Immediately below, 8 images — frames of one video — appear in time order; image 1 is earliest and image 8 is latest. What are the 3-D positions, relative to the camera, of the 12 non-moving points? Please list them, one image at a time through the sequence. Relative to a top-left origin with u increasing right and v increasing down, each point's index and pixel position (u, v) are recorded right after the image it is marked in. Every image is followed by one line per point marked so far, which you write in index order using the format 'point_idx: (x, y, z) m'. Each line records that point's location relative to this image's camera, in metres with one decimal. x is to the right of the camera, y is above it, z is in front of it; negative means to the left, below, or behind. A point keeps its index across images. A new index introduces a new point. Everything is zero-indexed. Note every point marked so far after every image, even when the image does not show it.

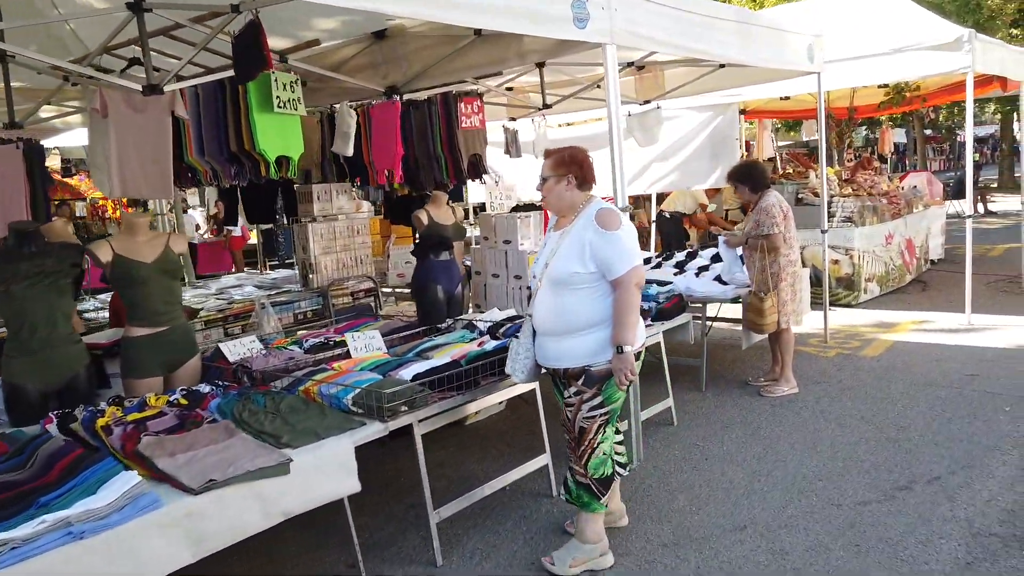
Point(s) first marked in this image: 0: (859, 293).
0: (+3.7, -0.1, +8.3) m
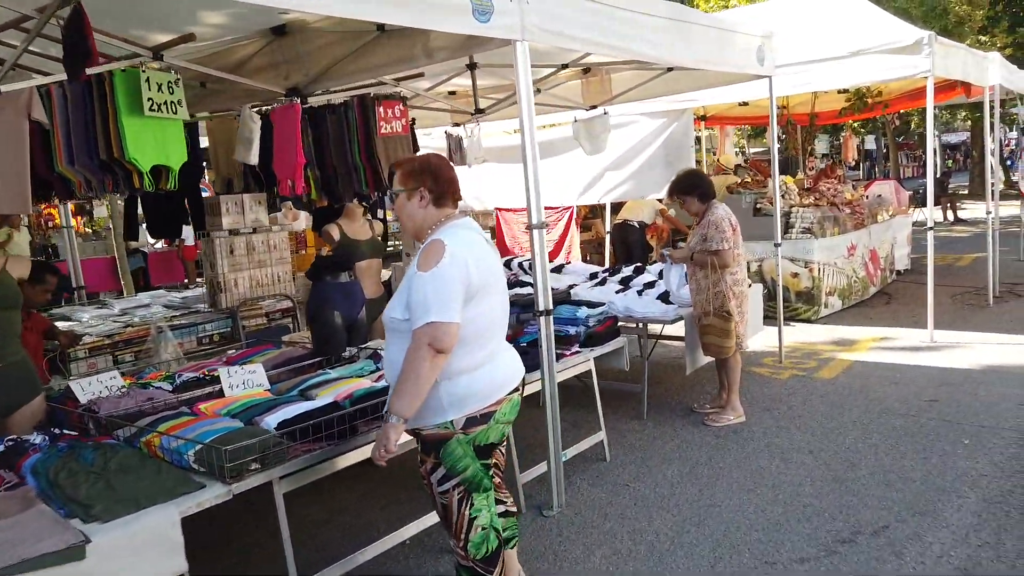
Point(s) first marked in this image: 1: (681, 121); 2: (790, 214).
0: (+3.2, -0.2, +7.9) m
1: (+1.8, +1.8, +8.1) m
2: (+2.9, +0.8, +8.1) m
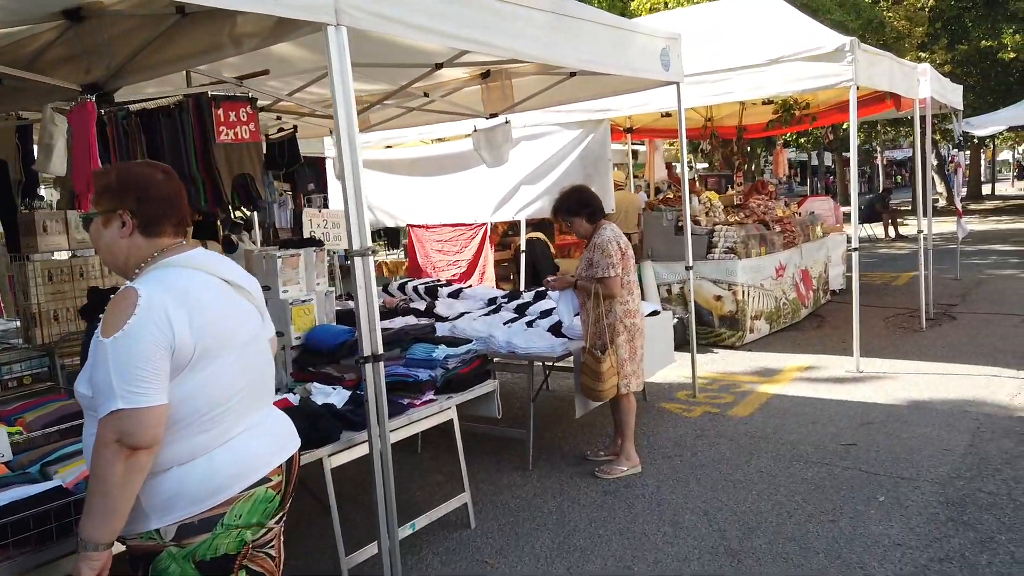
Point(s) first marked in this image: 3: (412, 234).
0: (+2.2, -0.4, +7.4) m
1: (+0.8, +1.5, +7.5) m
2: (+2.0, +0.6, +7.6) m
3: (-1.2, +0.6, +9.2) m
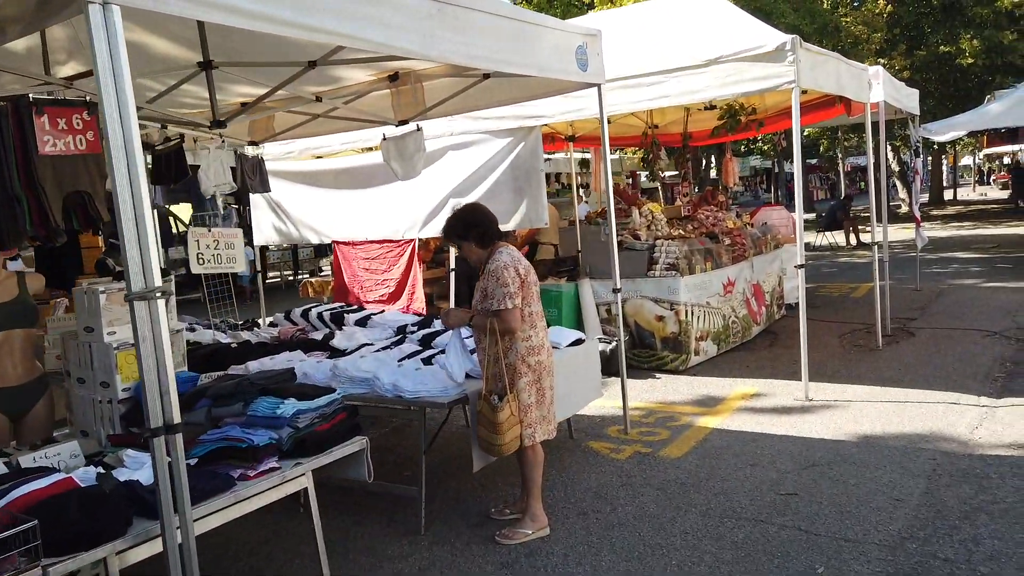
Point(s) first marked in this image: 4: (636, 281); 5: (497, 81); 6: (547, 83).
0: (+1.6, -0.6, +6.8) m
1: (+0.2, +1.3, +6.9) m
2: (+1.3, +0.4, +7.1) m
3: (-1.9, +0.4, +8.5) m
4: (+1.1, +0.1, +6.9) m
5: (-0.1, +1.4, +5.3) m
6: (+0.2, +1.4, +5.1) m
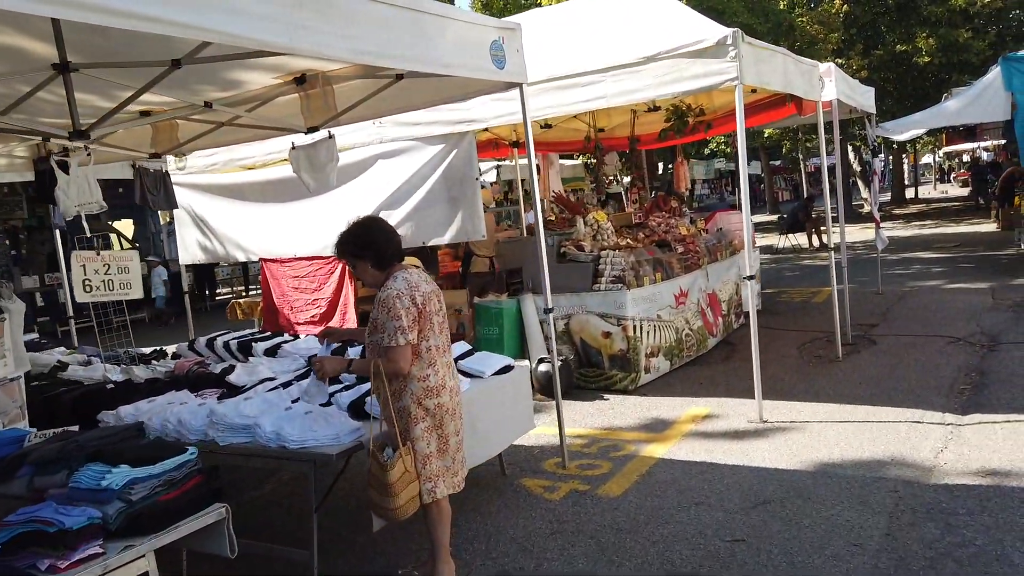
0: (+1.1, -0.7, +6.4) m
1: (-0.4, +1.2, +6.4) m
2: (+0.7, +0.3, +6.6) m
3: (-2.5, +0.2, +7.9) m
4: (+0.6, -0.1, +6.5) m
5: (-0.6, +1.3, +4.8) m
6: (-0.3, +1.2, +4.6) m
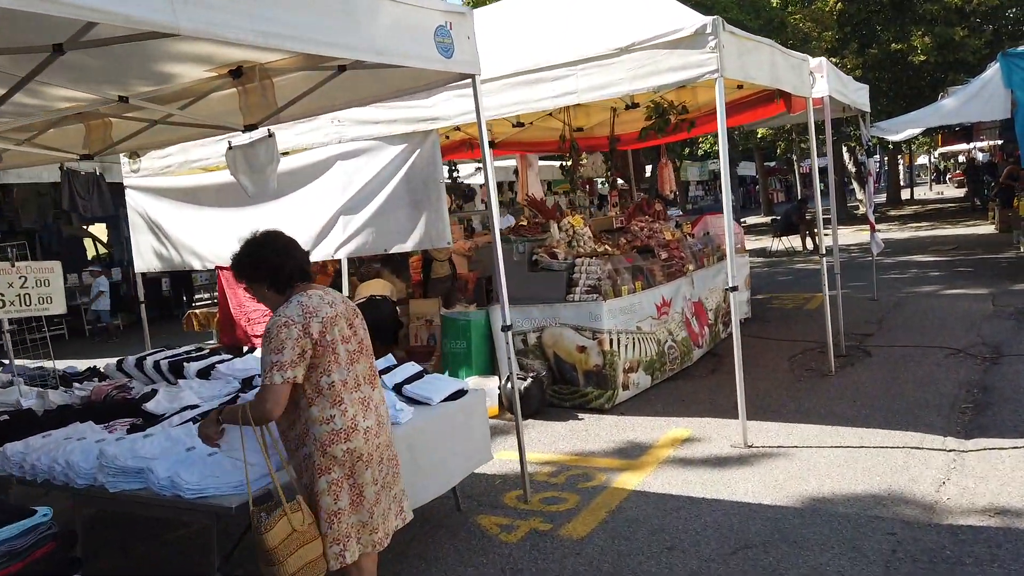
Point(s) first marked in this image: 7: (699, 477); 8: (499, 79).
0: (+0.8, -0.8, +5.9) m
1: (-0.7, +1.1, +6.0) m
2: (+0.5, +0.2, +6.2) m
3: (-2.8, +0.1, +7.4) m
4: (+0.3, -0.1, +6.0) m
5: (-0.9, +1.2, +4.3) m
6: (-0.5, +1.2, +4.2) m
7: (+1.1, -1.1, +4.4) m
8: (-0.1, +1.5, +5.5) m
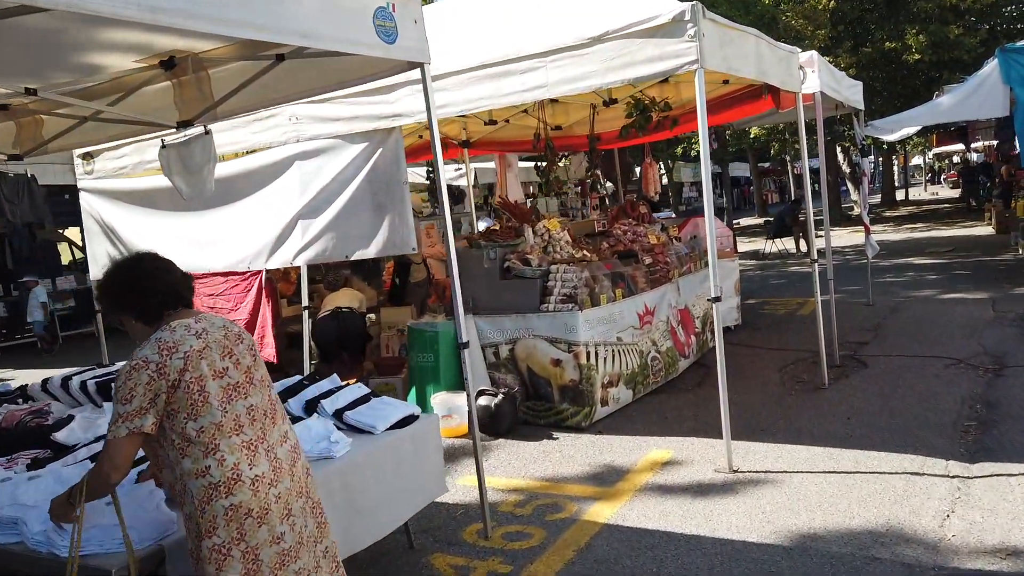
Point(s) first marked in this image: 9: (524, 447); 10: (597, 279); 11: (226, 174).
0: (+0.6, -0.9, +5.5) m
1: (-0.9, +1.0, +5.6) m
2: (+0.3, +0.1, +5.7) m
3: (-3.0, 0.0, +7.0) m
4: (+0.1, -0.2, +5.6) m
5: (-1.1, +1.1, +3.9) m
6: (-0.7, +1.1, +3.8) m
7: (+0.9, -1.2, +4.0) m
8: (-0.3, +1.4, +5.1) m
9: (+0.1, -1.1, +5.3) m
10: (+0.6, +0.1, +5.8) m
11: (-2.4, +0.9, +6.3) m
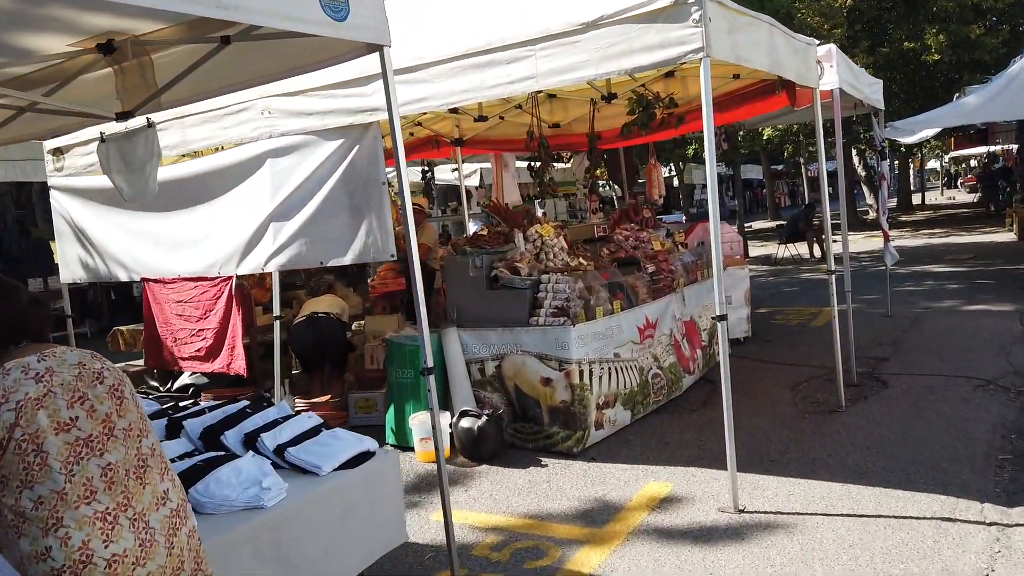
0: (+0.5, -0.9, +5.0) m
1: (-1.0, +1.0, +5.1) m
2: (+0.2, 0.0, +5.3) m
3: (-3.1, 0.0, +6.6) m
4: (0.0, -0.3, +5.1) m
5: (-1.2, +1.1, +3.4) m
6: (-0.8, +1.0, +3.3) m
7: (+0.8, -1.2, +3.5) m
8: (-0.4, +1.4, +4.6) m
9: (0.0, -1.2, +4.8) m
10: (+0.6, 0.0, +5.3) m
11: (-2.4, +0.9, +5.9) m
